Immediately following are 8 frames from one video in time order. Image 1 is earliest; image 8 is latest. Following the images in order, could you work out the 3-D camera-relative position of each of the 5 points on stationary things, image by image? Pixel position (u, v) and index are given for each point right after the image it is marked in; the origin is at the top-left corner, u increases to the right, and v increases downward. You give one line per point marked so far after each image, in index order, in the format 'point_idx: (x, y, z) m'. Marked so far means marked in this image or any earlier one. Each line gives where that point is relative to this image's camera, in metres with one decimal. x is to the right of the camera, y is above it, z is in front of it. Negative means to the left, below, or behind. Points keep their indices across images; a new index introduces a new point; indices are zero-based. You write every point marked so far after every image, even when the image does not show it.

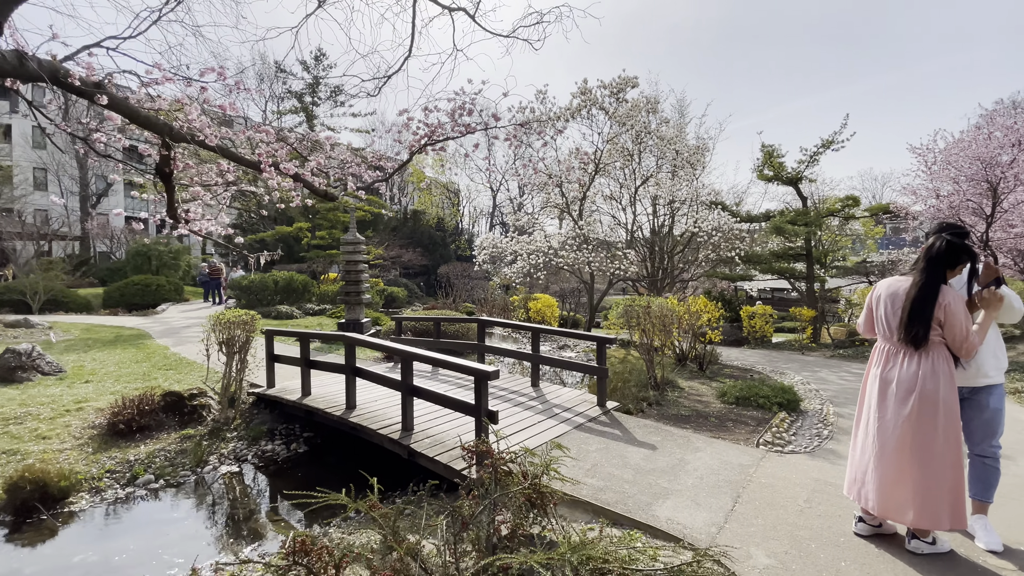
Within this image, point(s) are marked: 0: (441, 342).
0: (-0.9, -0.7, +6.1) m
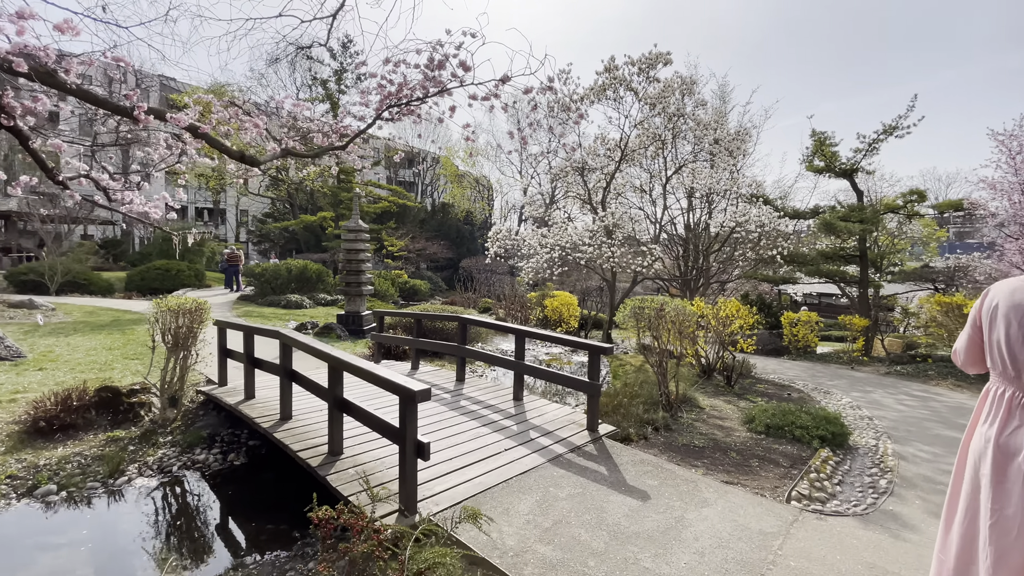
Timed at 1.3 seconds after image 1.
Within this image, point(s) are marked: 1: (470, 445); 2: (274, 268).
0: (-1.0, -0.6, +5.3) m
1: (-0.3, -1.1, +3.4) m
2: (-7.2, +0.6, +14.5) m
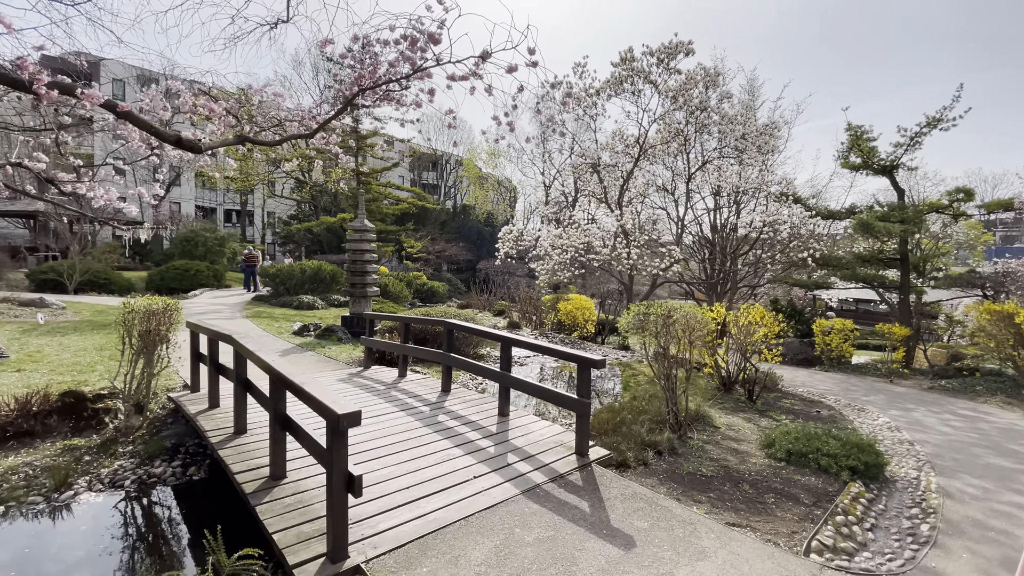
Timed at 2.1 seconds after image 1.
0: (-1.1, -0.6, +4.9) m
1: (-0.5, -1.1, +3.0) m
2: (-6.8, +0.6, +14.4) m
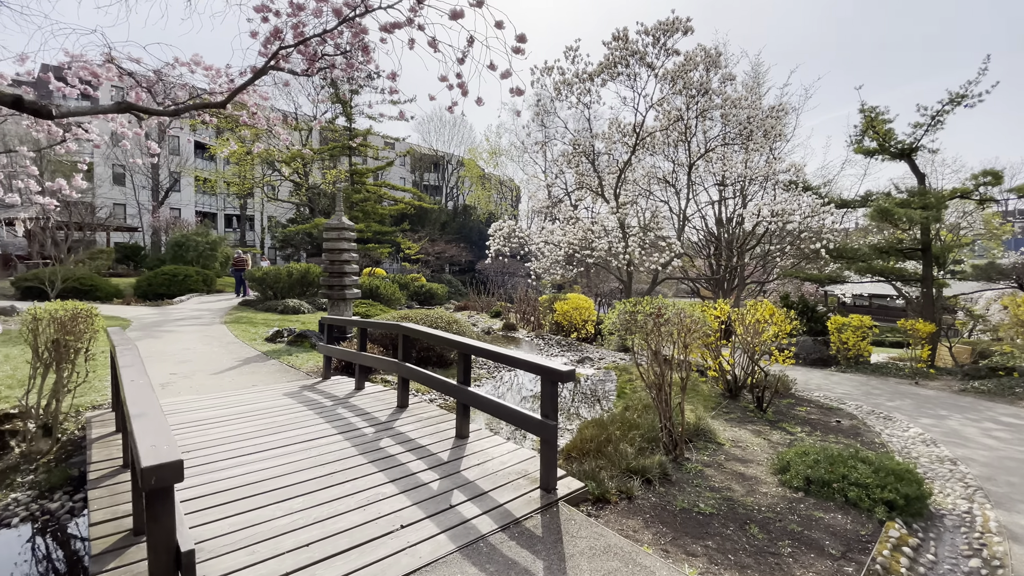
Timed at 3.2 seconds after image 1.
0: (-1.4, -0.6, +4.3) m
1: (-0.8, -1.1, +2.4) m
2: (-6.9, +0.5, +13.9) m
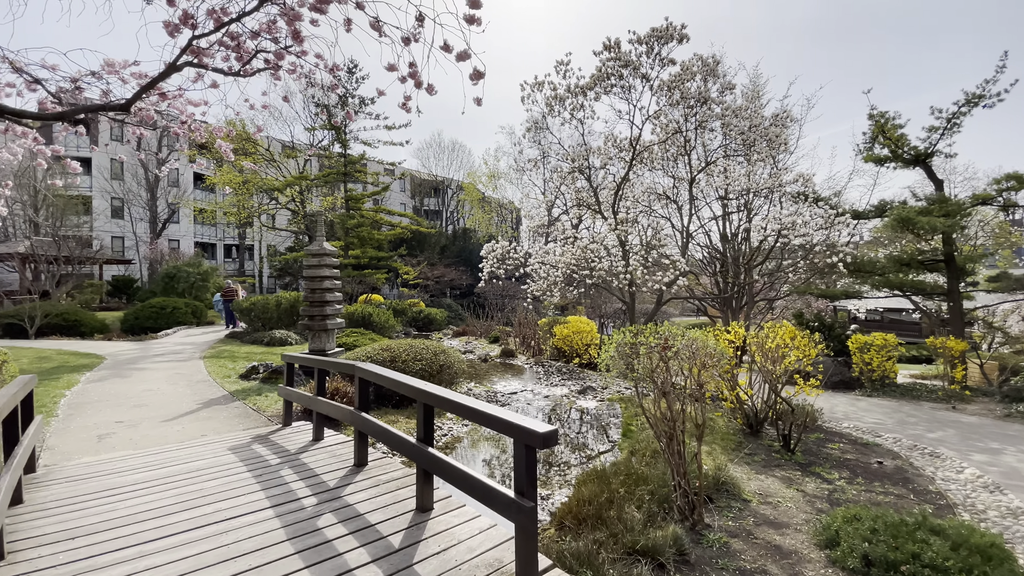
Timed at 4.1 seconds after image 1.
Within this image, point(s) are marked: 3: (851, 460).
0: (-1.5, -0.9, +3.7) m
1: (-0.9, -1.3, +1.7) m
2: (-7.0, -0.4, +13.3) m
3: (+3.1, -1.6, +4.4) m
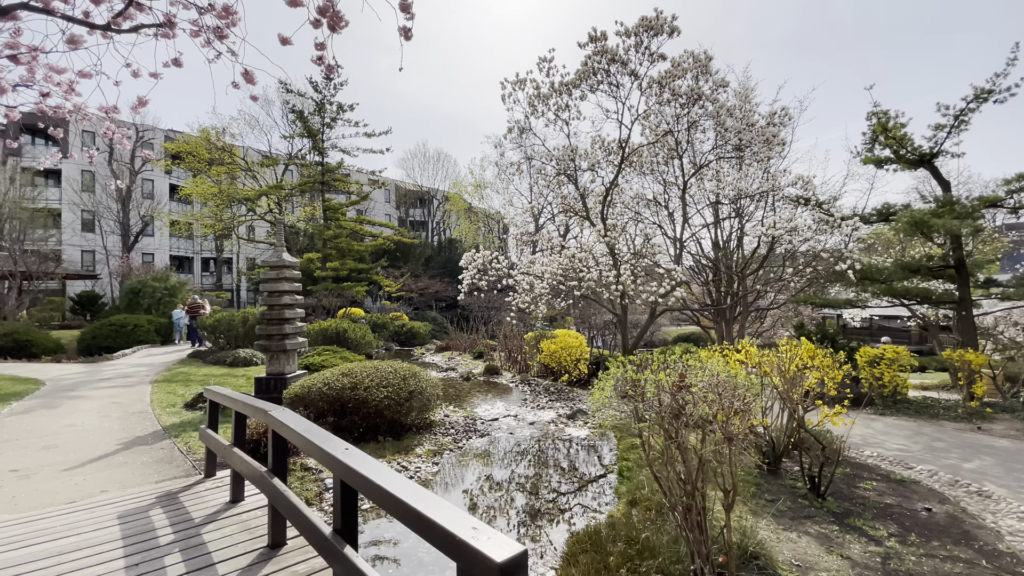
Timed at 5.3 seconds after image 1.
0: (-1.7, -1.0, +2.9) m
1: (-1.0, -1.3, +0.9) m
2: (-7.4, -0.8, +12.4) m
3: (+2.9, -1.7, +3.7) m
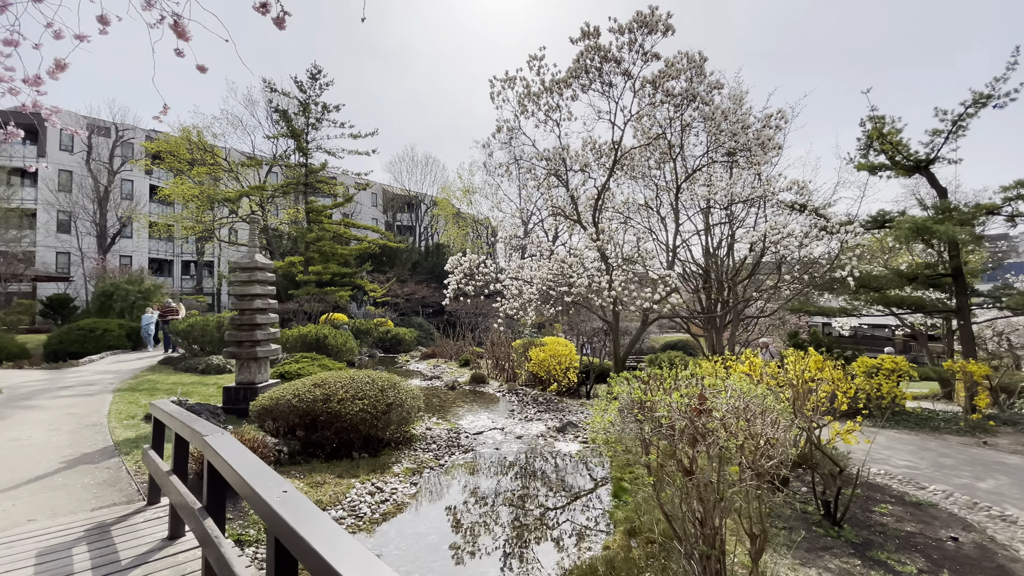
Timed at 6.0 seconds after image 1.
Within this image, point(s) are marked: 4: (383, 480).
0: (-1.8, -1.0, +2.5) m
1: (-1.1, -1.3, +0.5) m
2: (-7.7, -0.8, +11.9) m
3: (+2.8, -1.7, +3.3) m
4: (-1.3, -1.9, +4.8) m
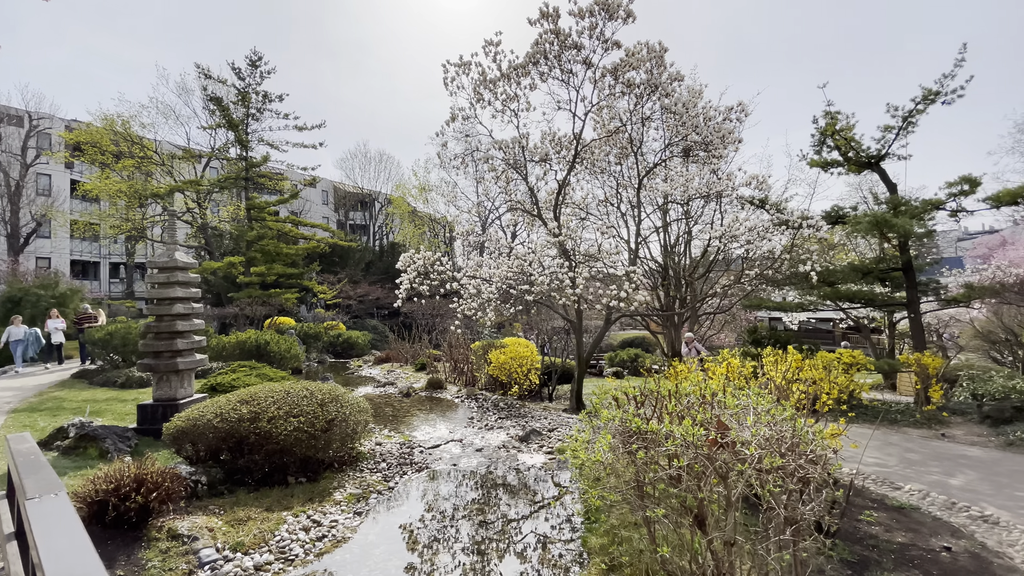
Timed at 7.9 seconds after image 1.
0: (-1.9, -1.0, +1.8) m
1: (-1.1, -1.3, -0.1) m
2: (-8.7, -0.9, +10.6) m
3: (+2.6, -1.7, +3.1) m
4: (-1.7, -1.9, +4.2) m
